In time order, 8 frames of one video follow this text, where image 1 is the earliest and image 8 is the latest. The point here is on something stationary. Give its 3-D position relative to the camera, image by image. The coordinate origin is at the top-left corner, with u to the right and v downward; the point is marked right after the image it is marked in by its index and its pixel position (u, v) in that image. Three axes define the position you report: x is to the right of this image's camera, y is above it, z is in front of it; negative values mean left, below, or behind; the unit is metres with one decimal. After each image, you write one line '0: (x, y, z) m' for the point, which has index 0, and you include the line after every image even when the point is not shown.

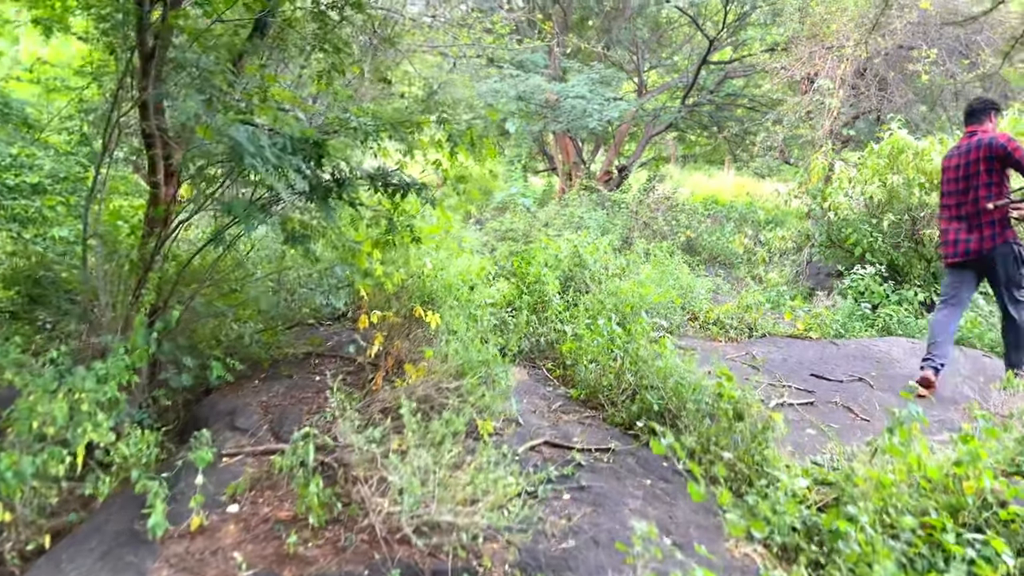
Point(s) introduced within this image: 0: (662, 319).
0: (+1.0, -0.2, +5.5) m
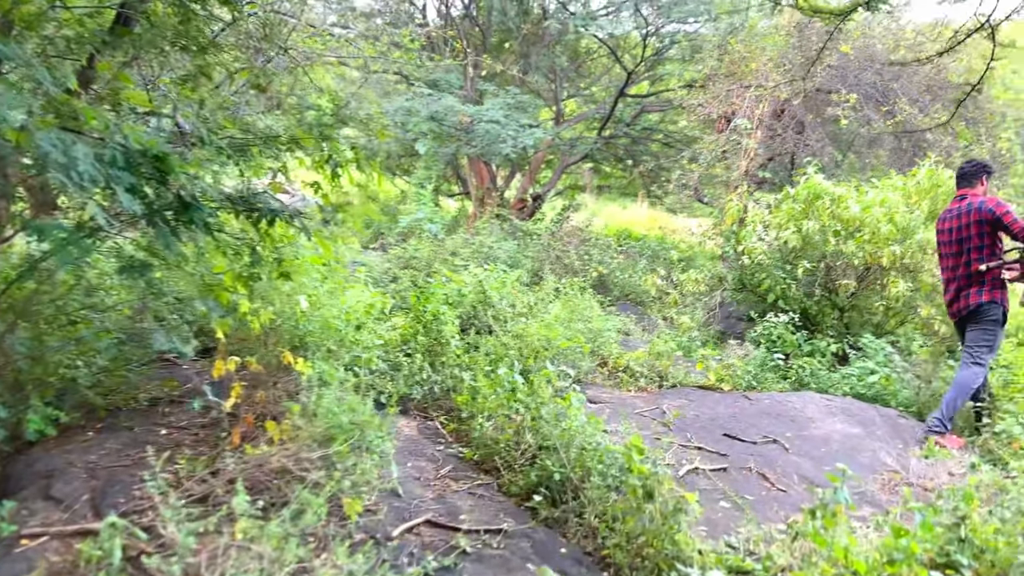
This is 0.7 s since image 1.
0: (+0.3, -0.5, +5.1) m
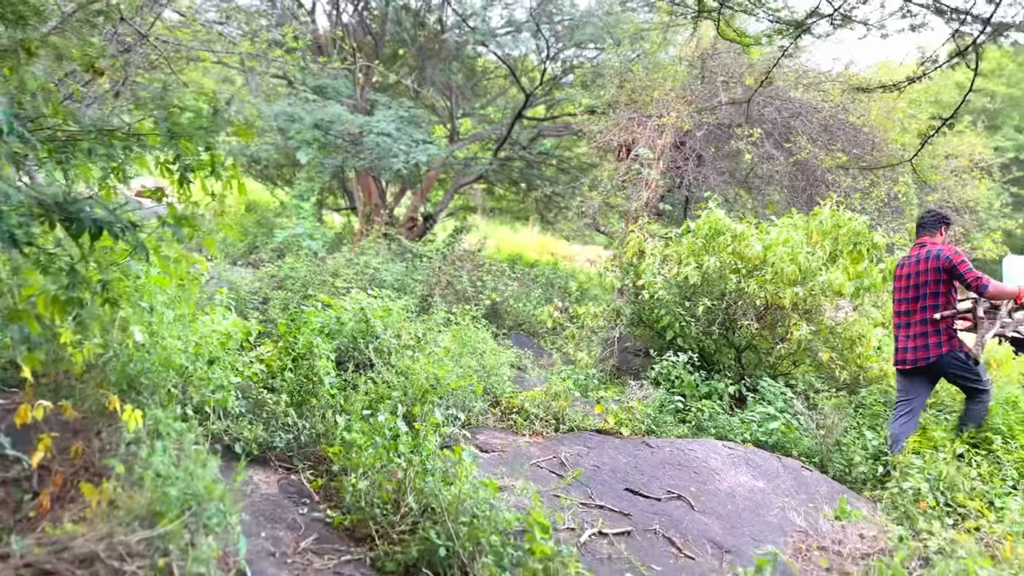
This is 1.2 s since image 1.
0: (-0.3, -0.7, +4.5) m
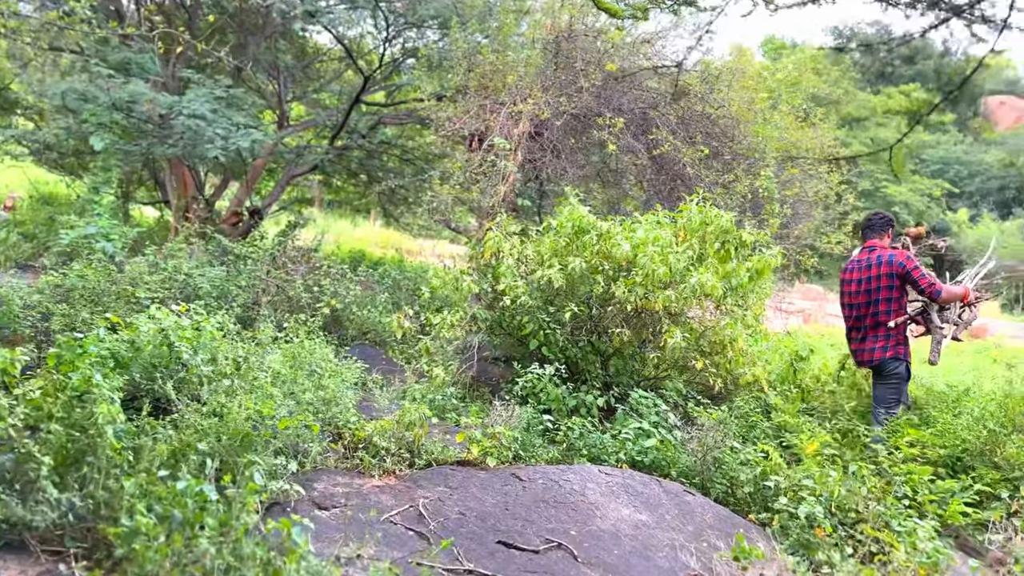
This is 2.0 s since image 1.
0: (-1.1, -0.8, +3.7) m
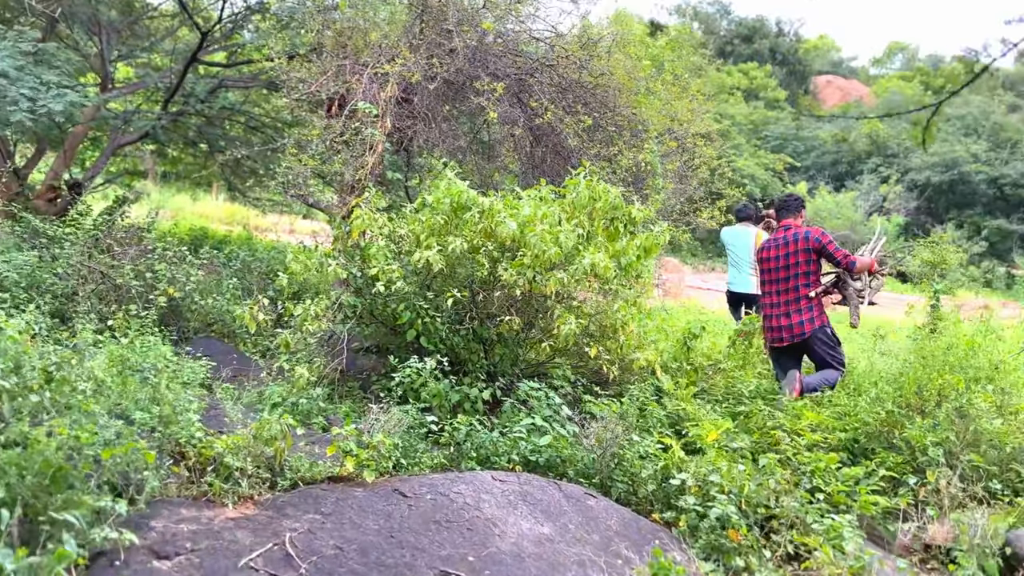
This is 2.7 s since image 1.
0: (-1.5, -0.7, +3.0) m
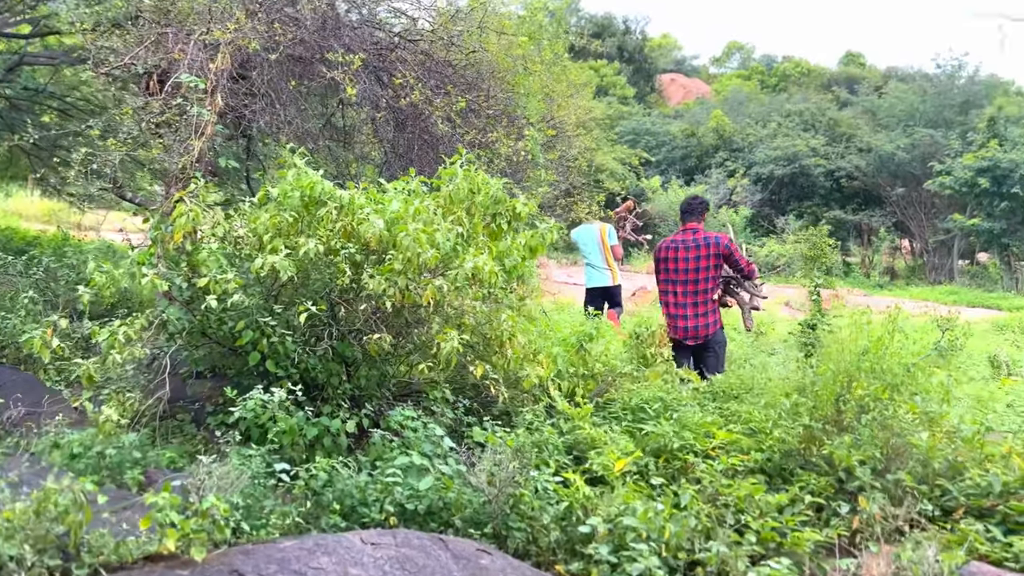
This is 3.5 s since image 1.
0: (-1.8, -0.8, +2.0) m
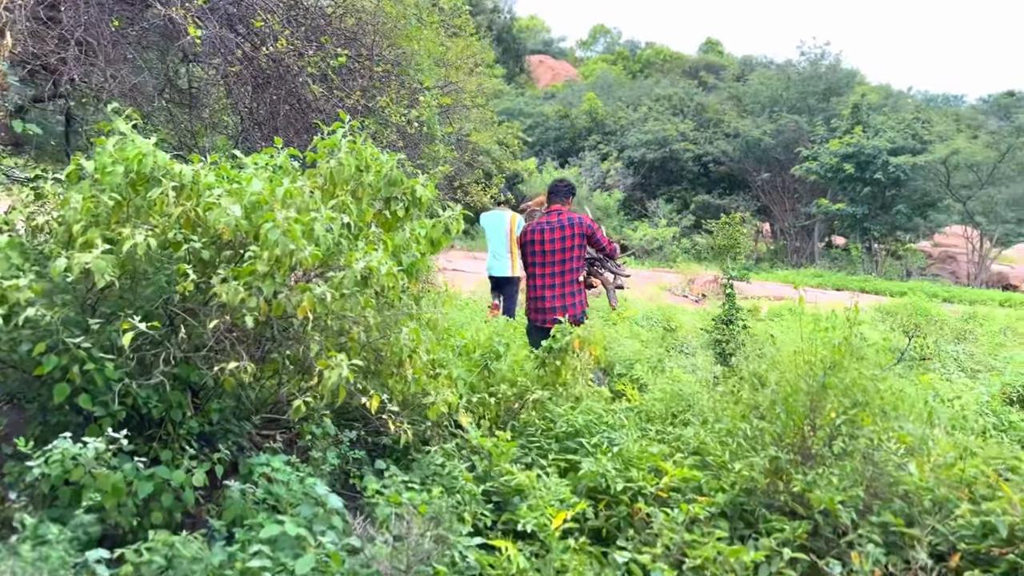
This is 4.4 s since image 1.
0: (-1.8, -0.9, +0.9) m
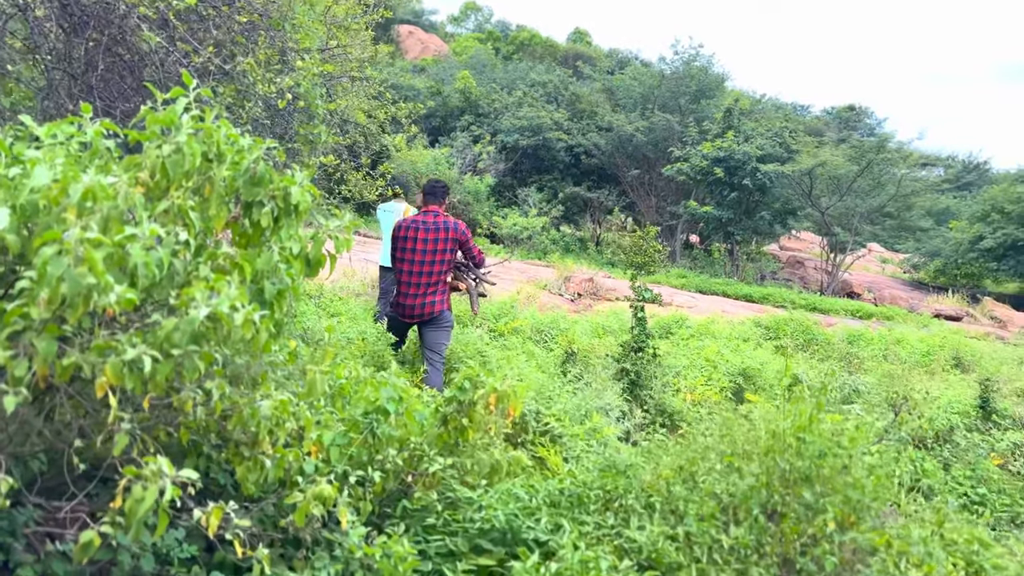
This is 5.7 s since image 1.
0: (-1.7, -1.1, -0.3) m
